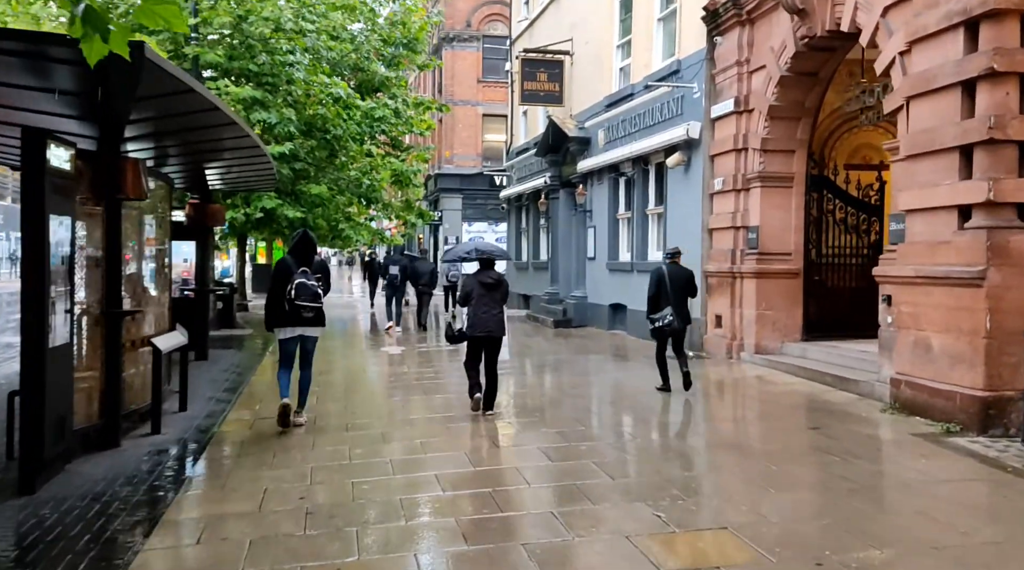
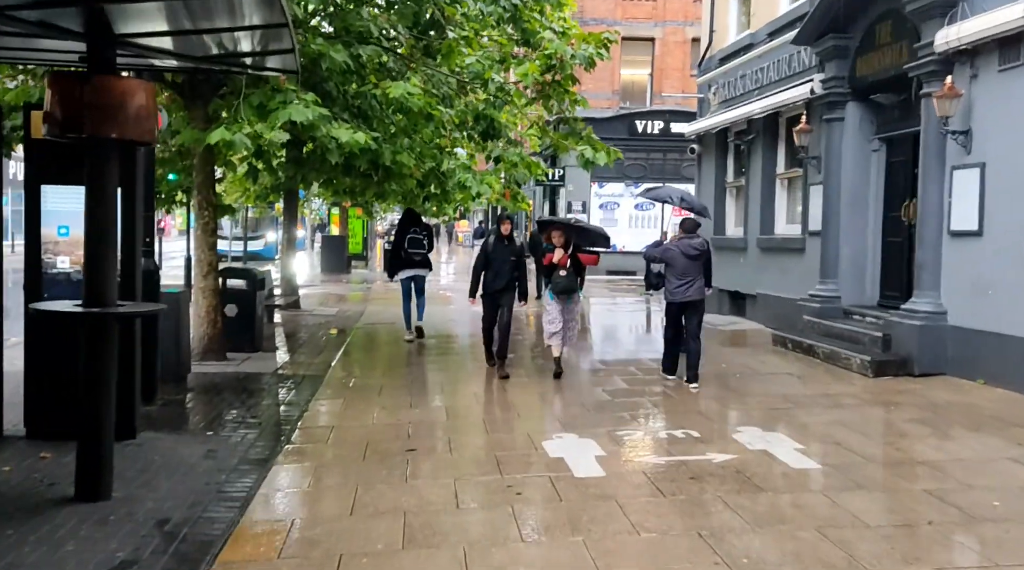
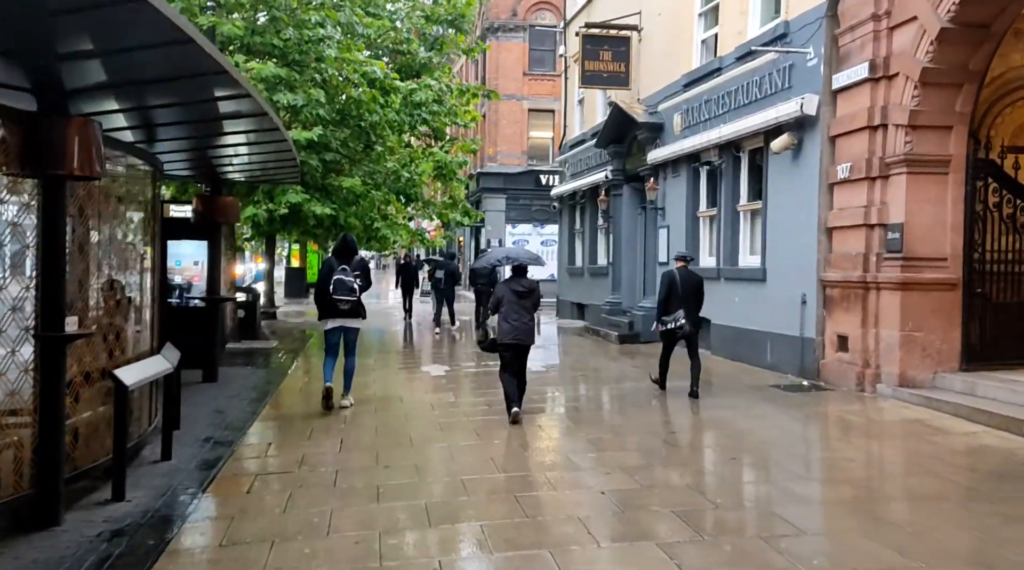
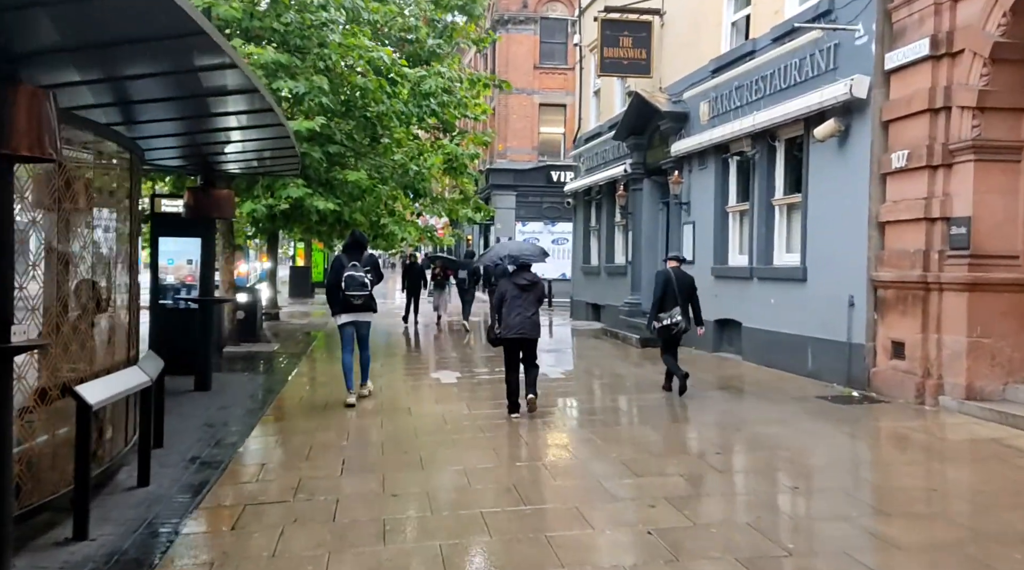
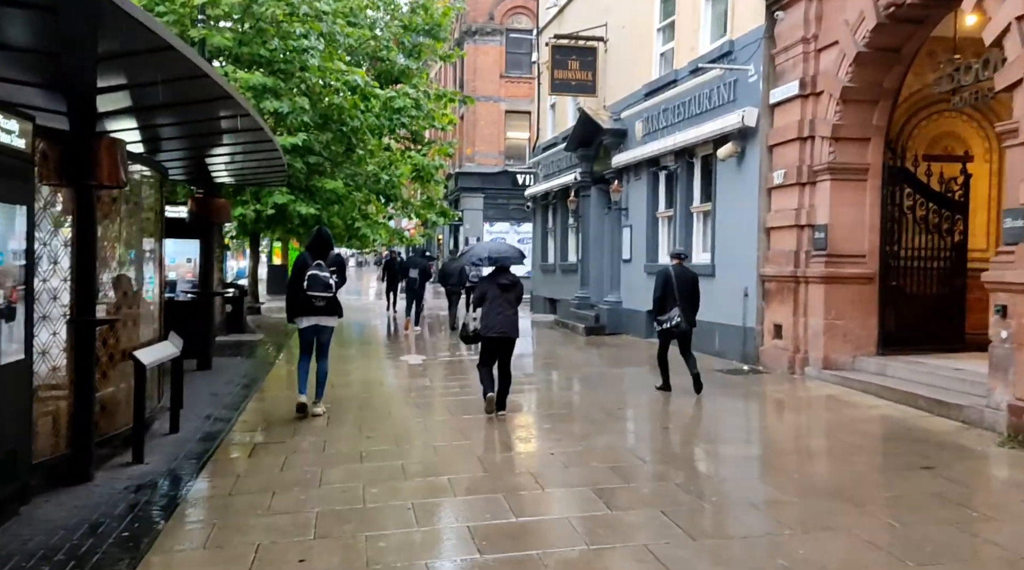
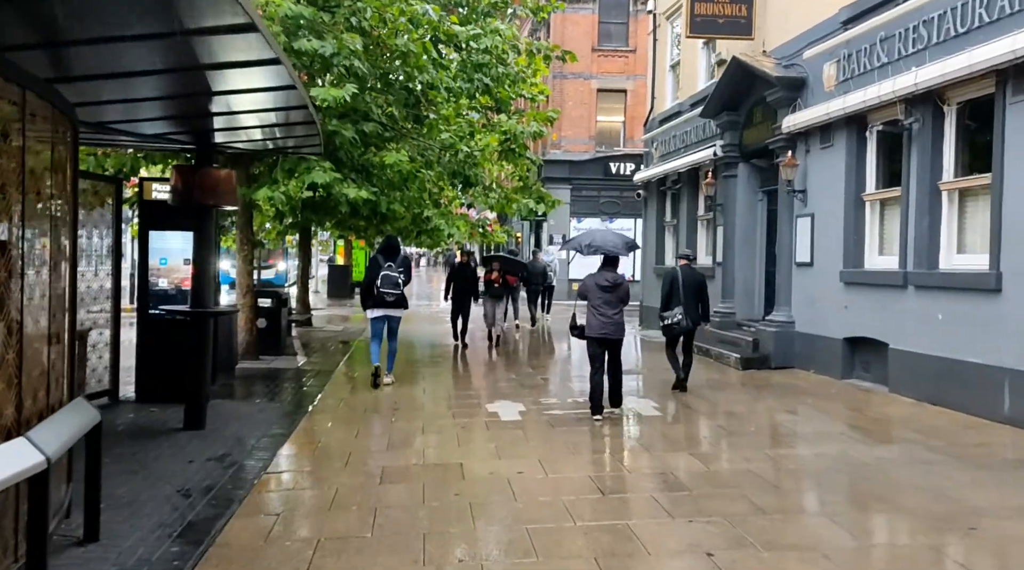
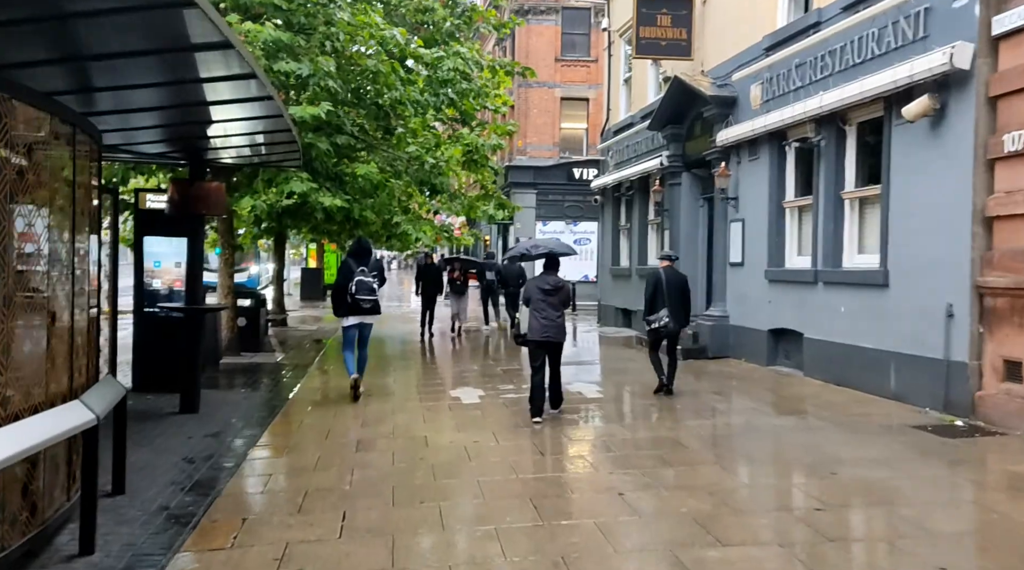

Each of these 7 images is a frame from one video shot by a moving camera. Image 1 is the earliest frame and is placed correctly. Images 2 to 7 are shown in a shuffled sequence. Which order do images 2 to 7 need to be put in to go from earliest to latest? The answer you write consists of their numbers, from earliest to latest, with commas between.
5, 3, 4, 7, 6, 2
